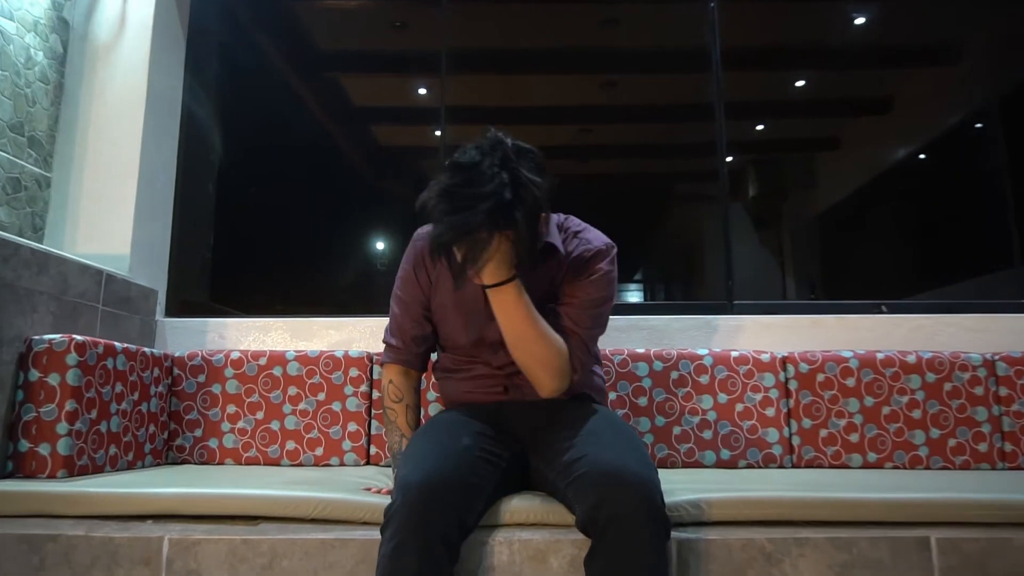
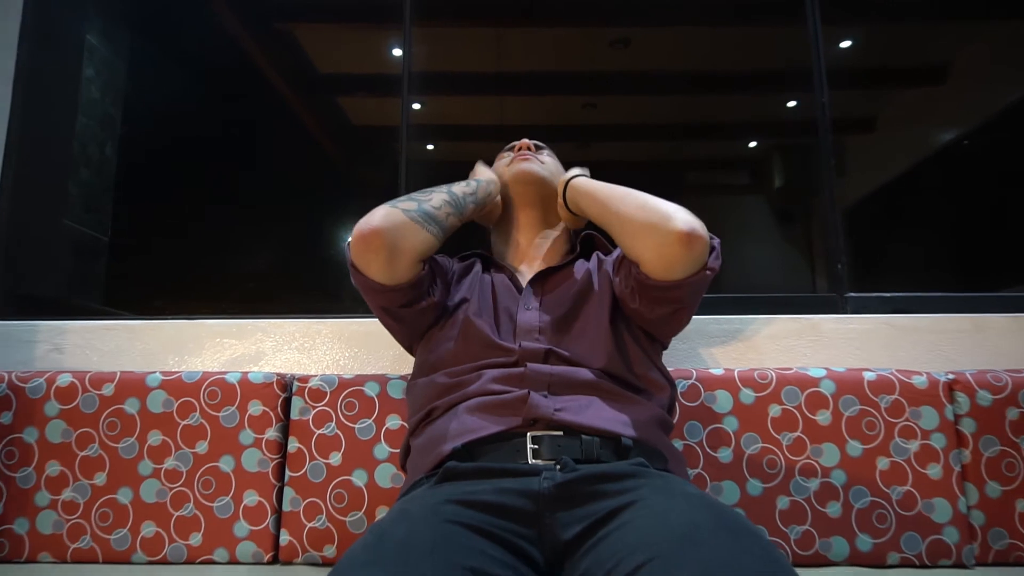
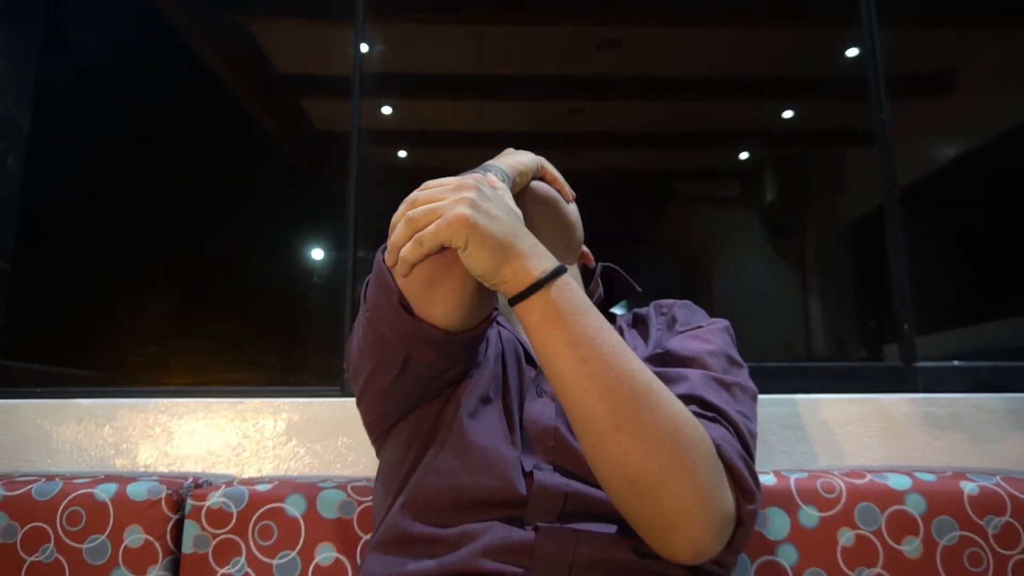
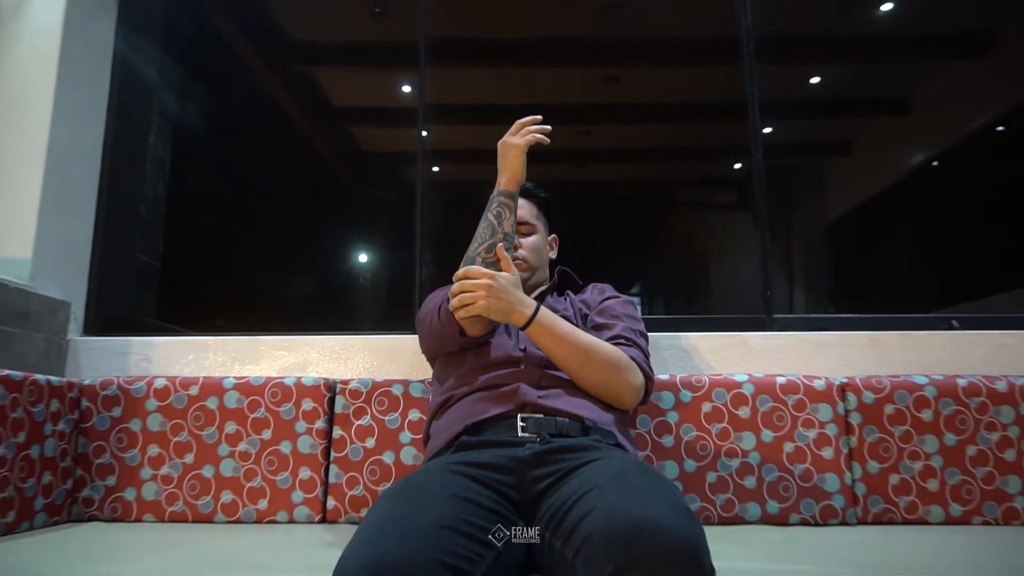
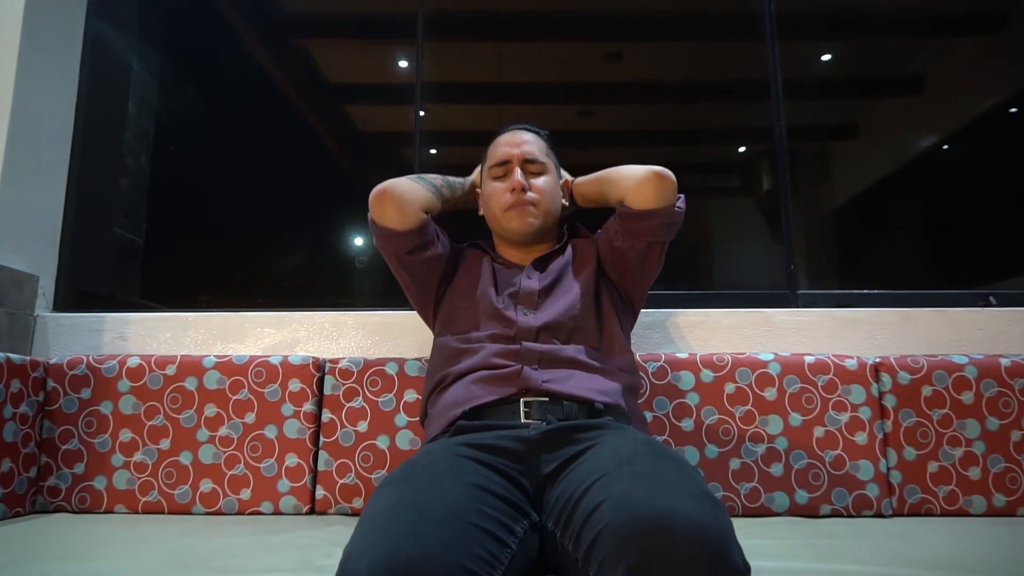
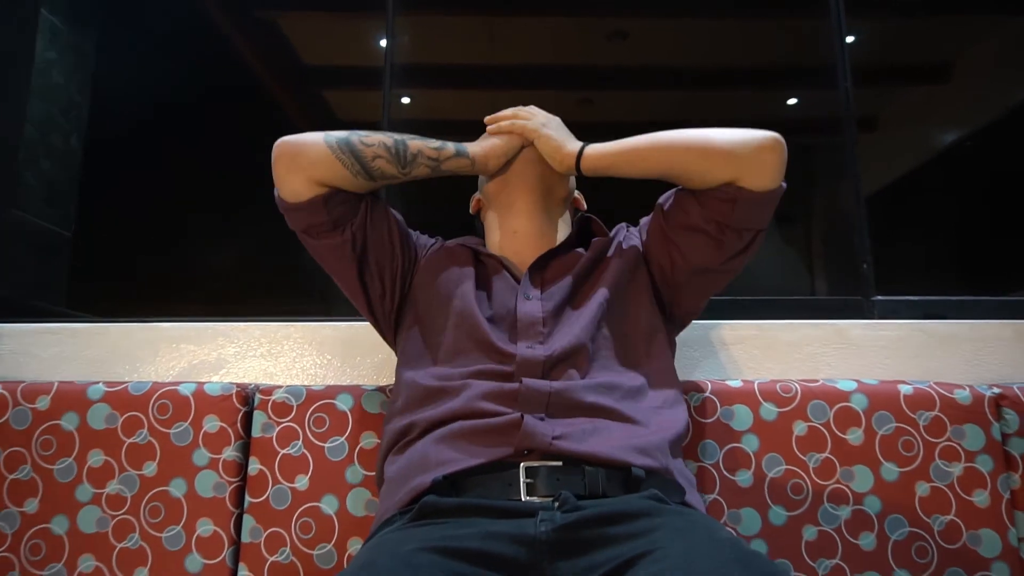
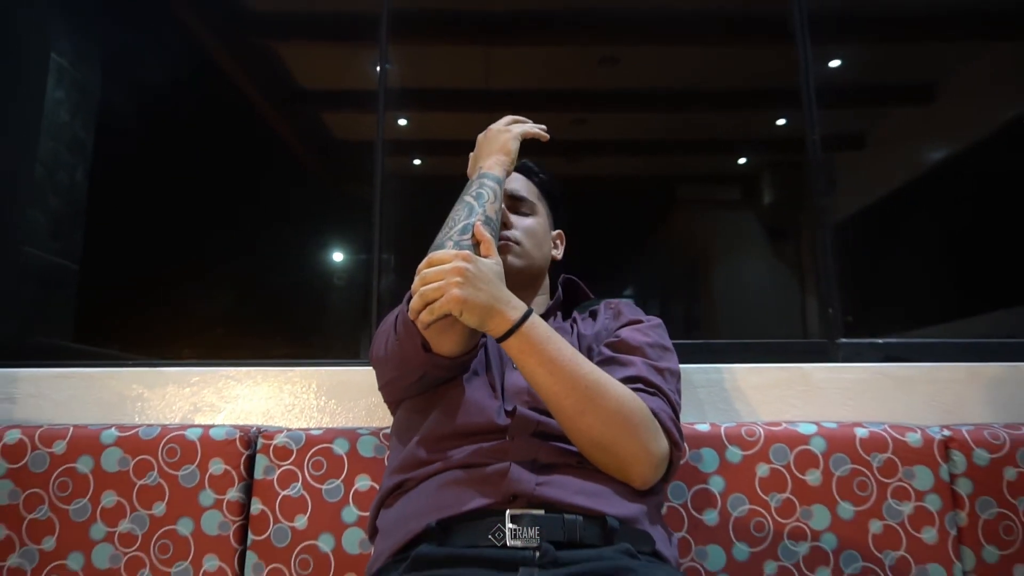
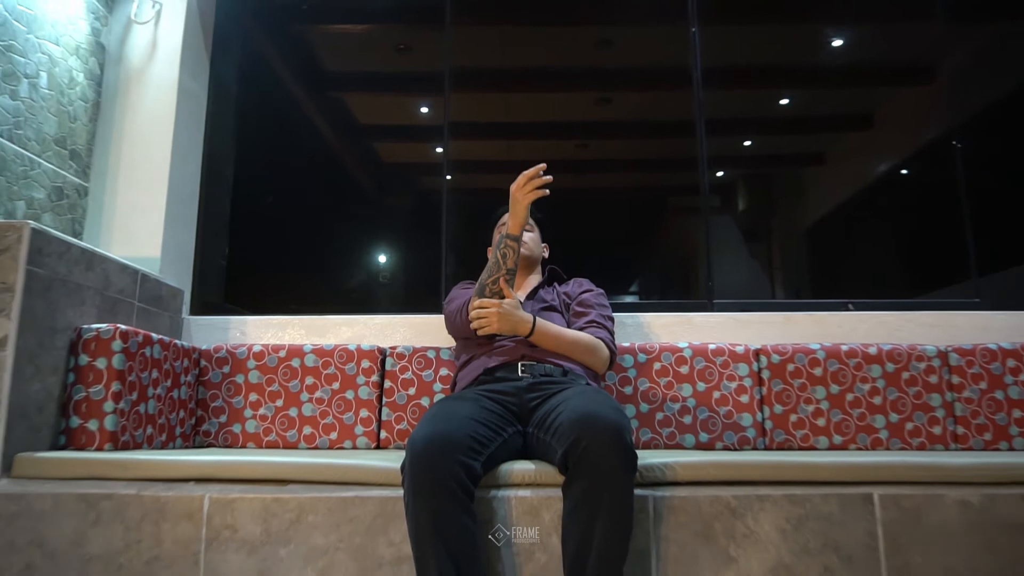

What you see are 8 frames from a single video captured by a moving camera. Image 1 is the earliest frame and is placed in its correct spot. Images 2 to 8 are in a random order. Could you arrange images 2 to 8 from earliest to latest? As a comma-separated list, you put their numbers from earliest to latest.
5, 2, 6, 3, 7, 4, 8
